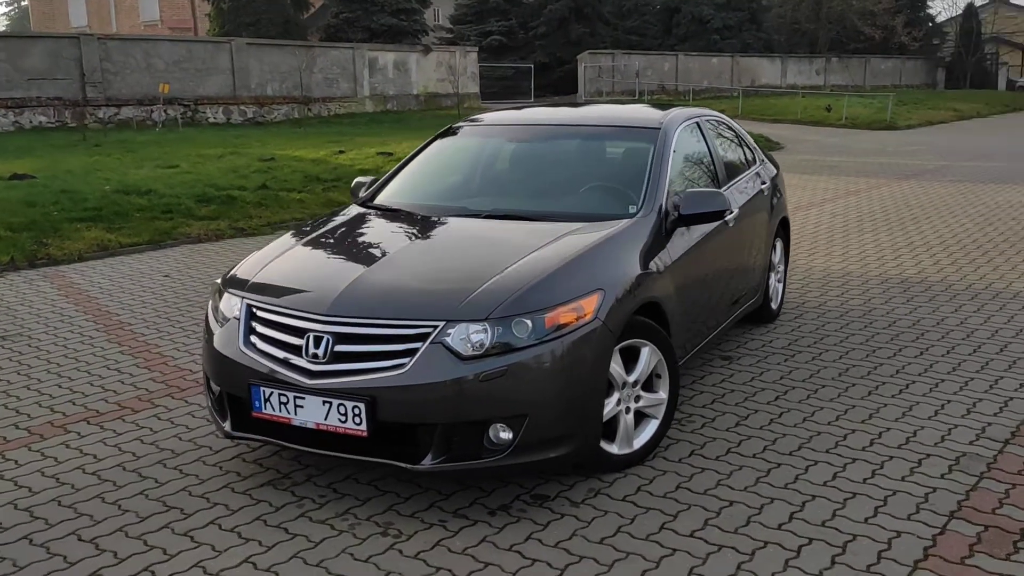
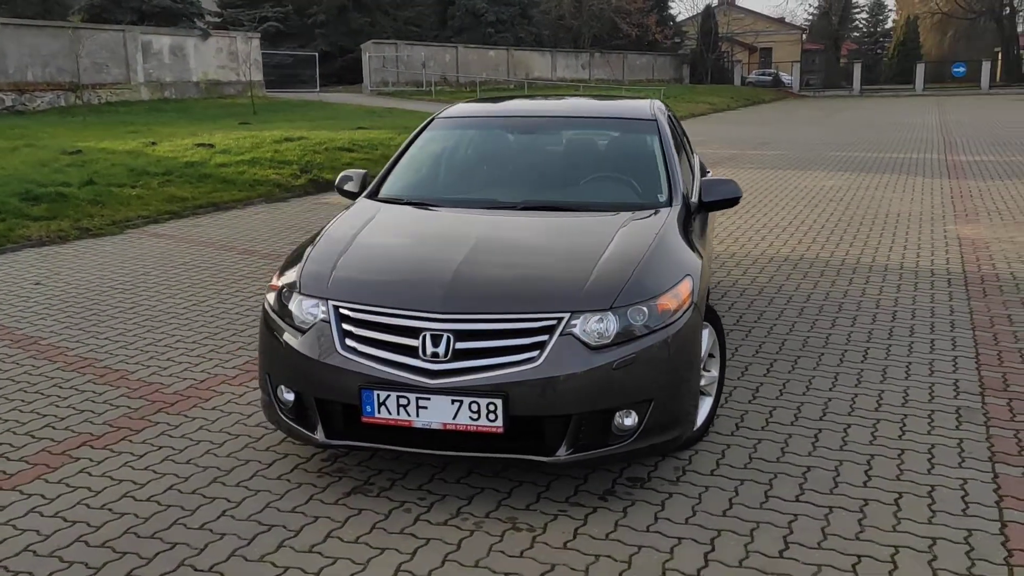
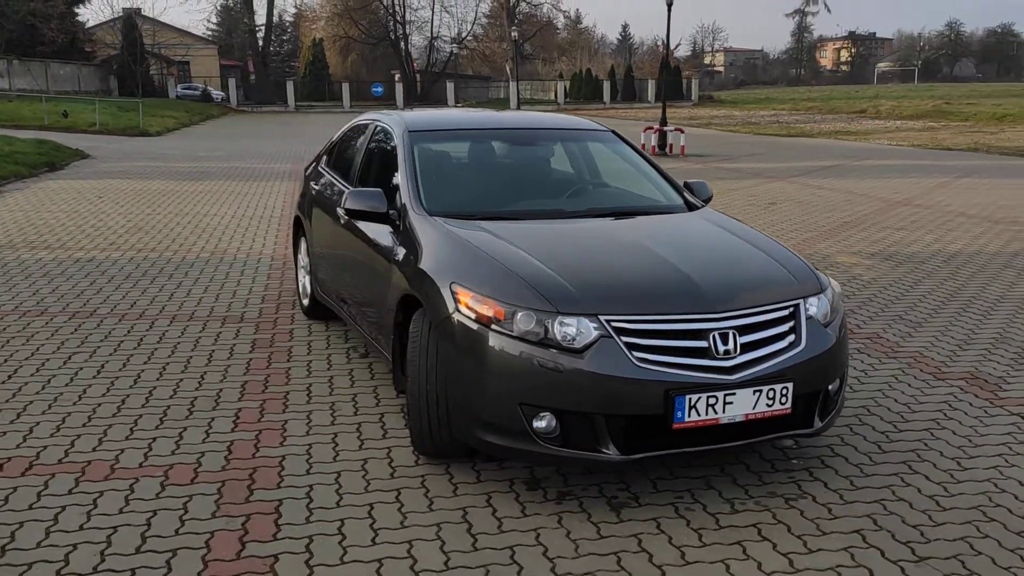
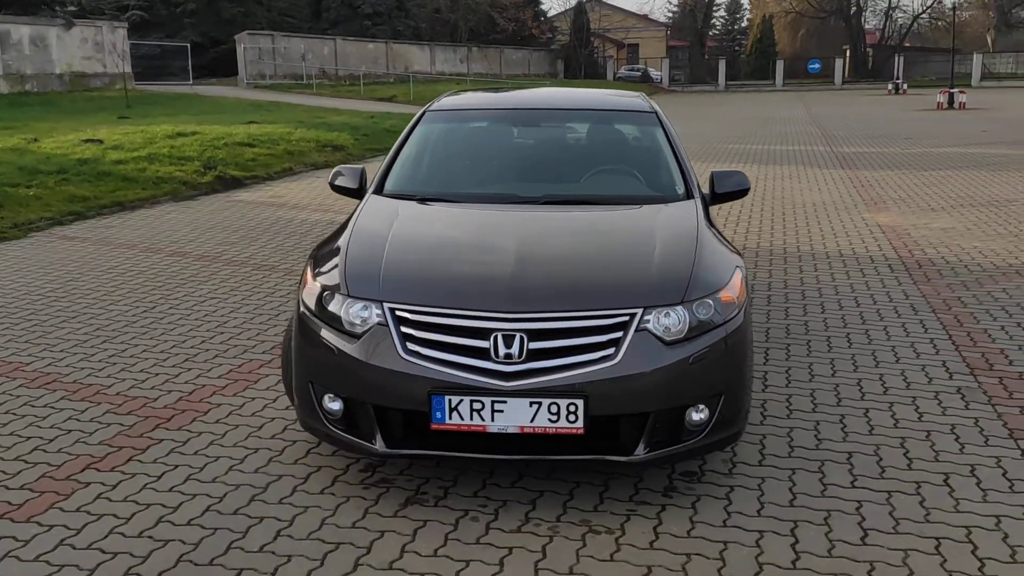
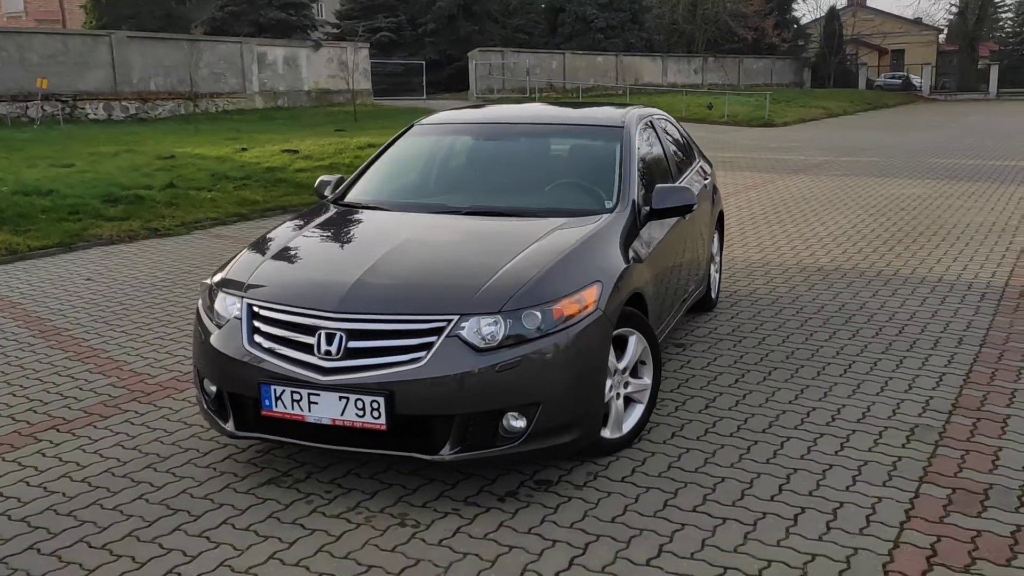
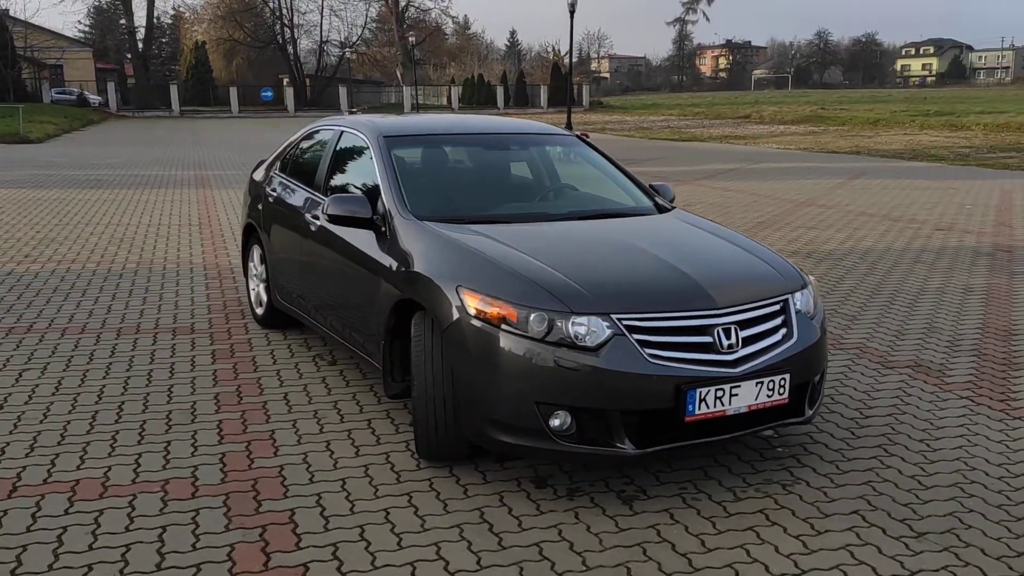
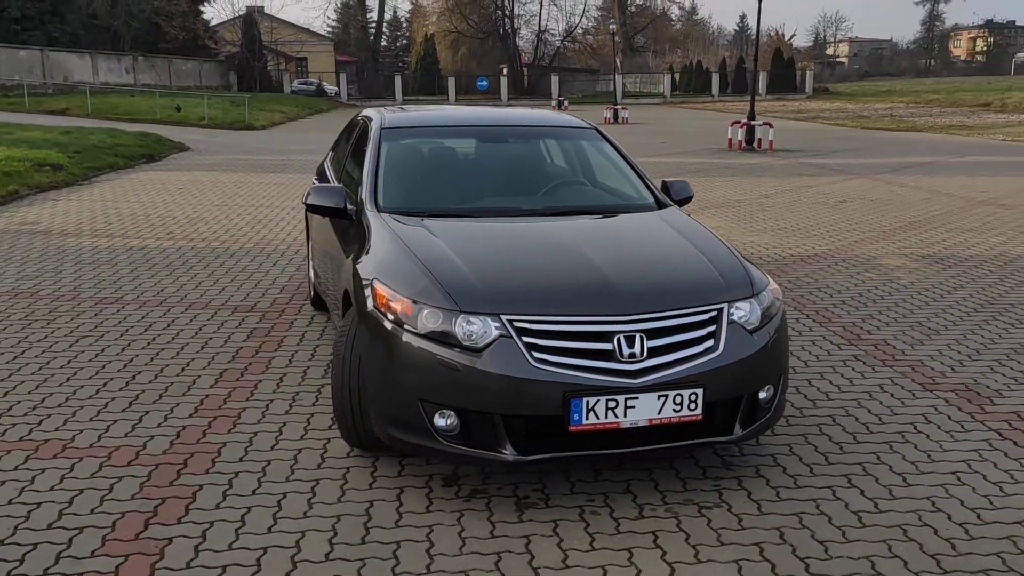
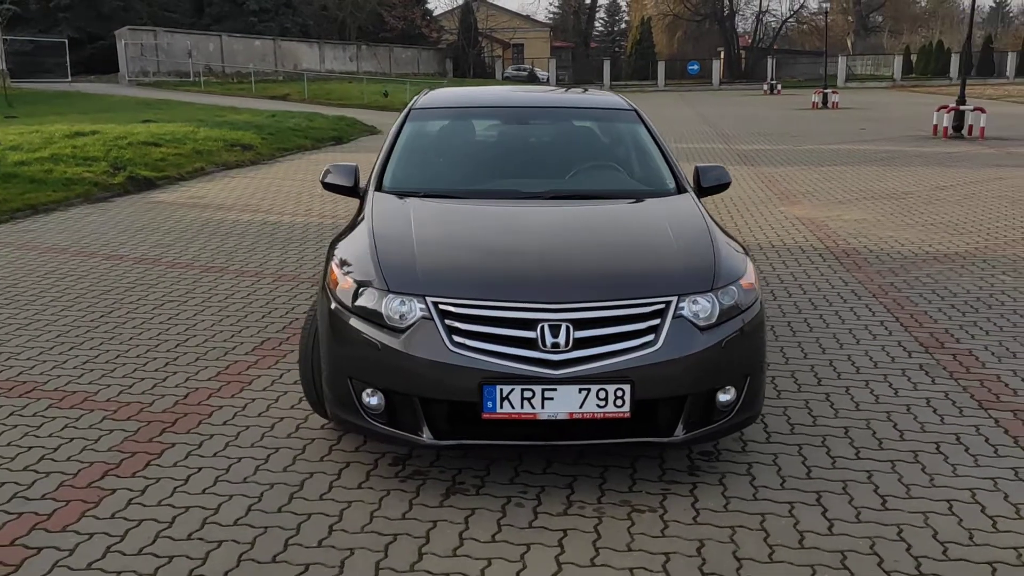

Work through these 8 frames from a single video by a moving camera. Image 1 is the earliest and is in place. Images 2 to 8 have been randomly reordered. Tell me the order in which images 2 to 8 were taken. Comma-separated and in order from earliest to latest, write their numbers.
5, 2, 4, 8, 7, 3, 6
